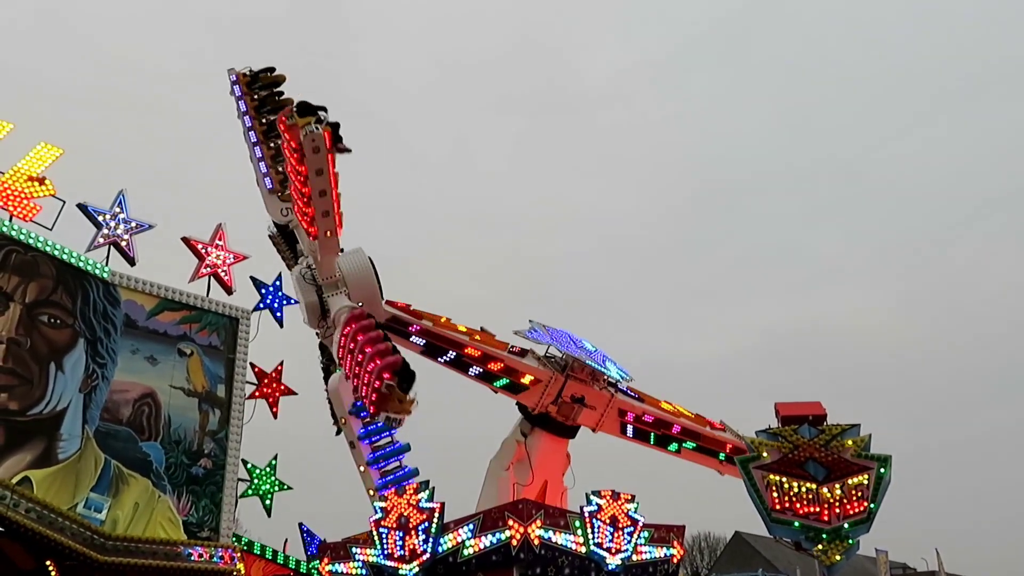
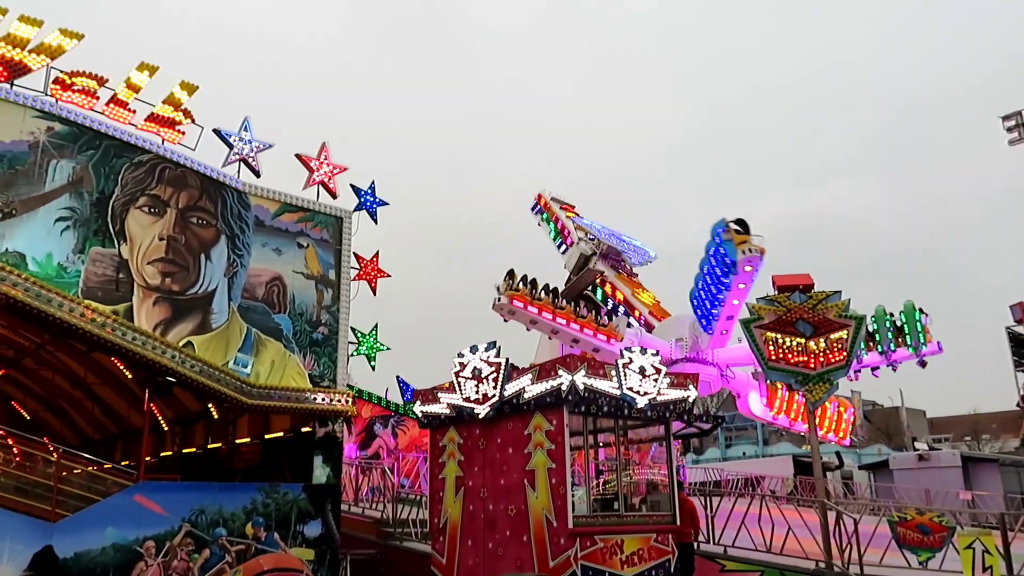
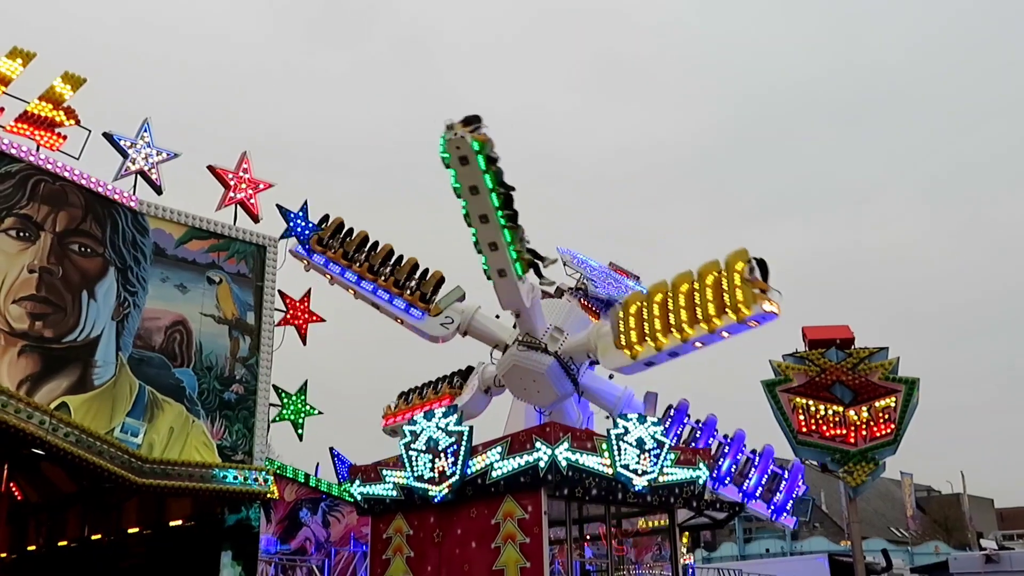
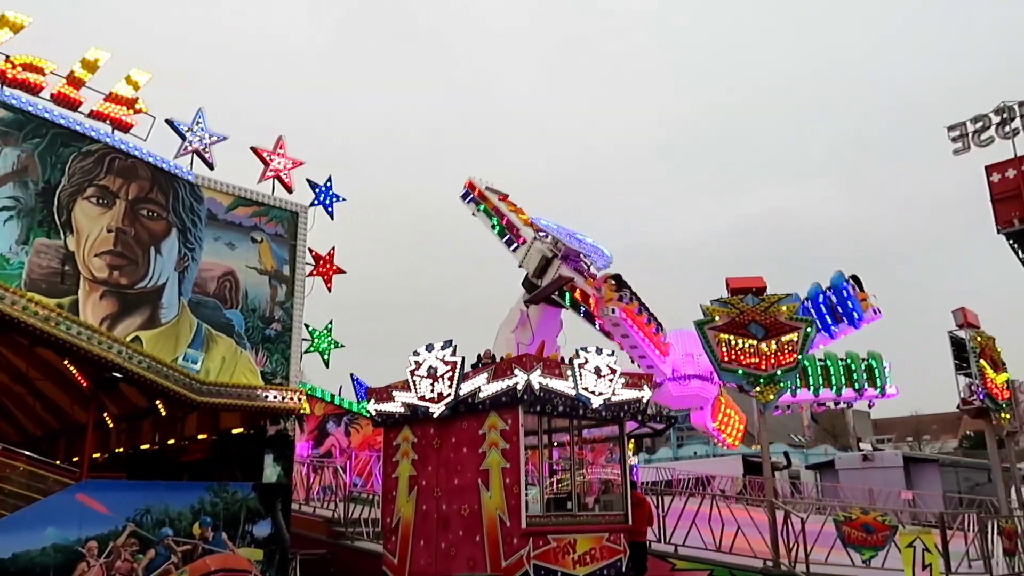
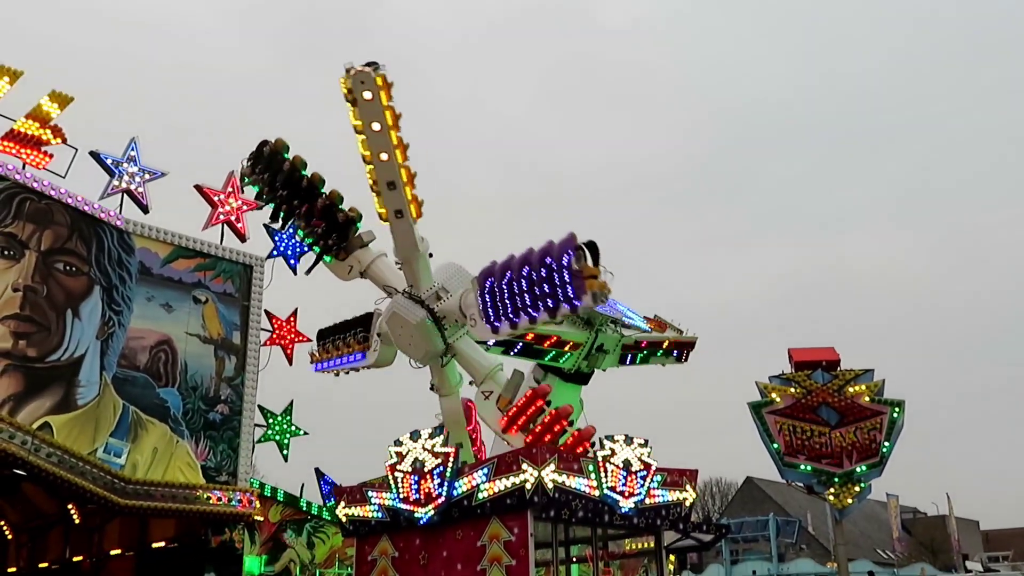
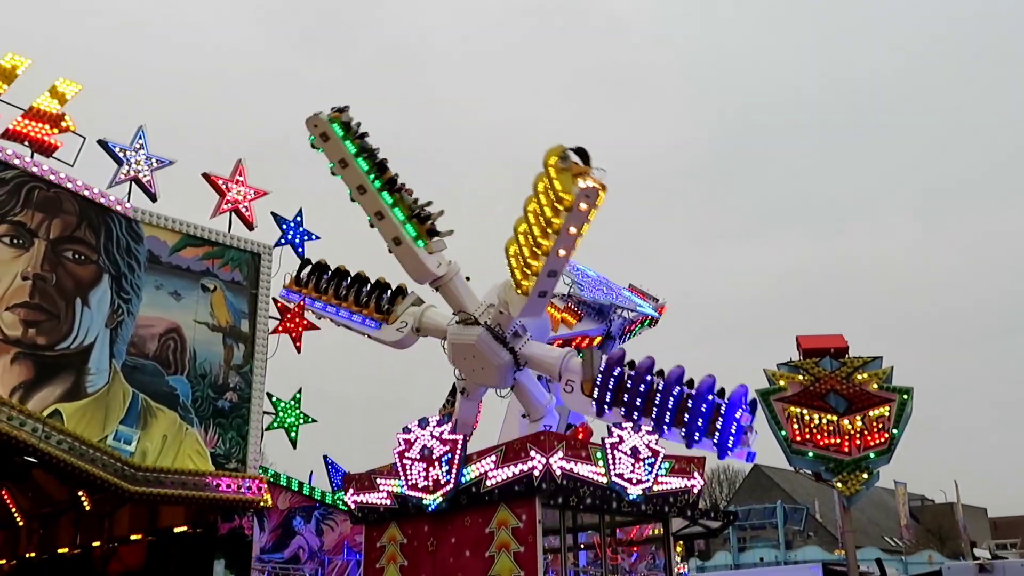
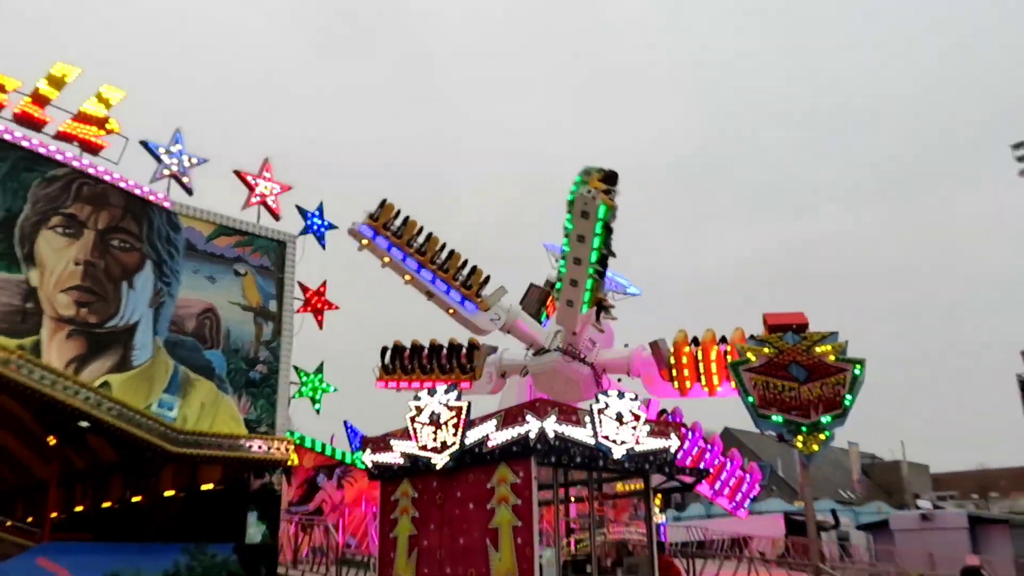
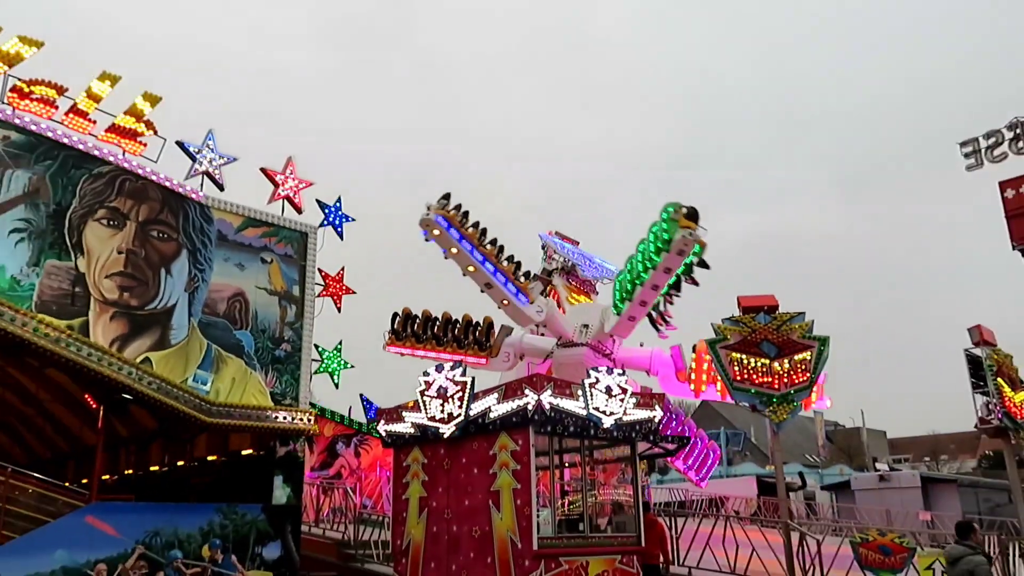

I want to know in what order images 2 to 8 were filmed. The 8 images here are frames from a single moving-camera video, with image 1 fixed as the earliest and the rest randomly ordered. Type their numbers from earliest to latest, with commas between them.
5, 6, 3, 7, 8, 2, 4
